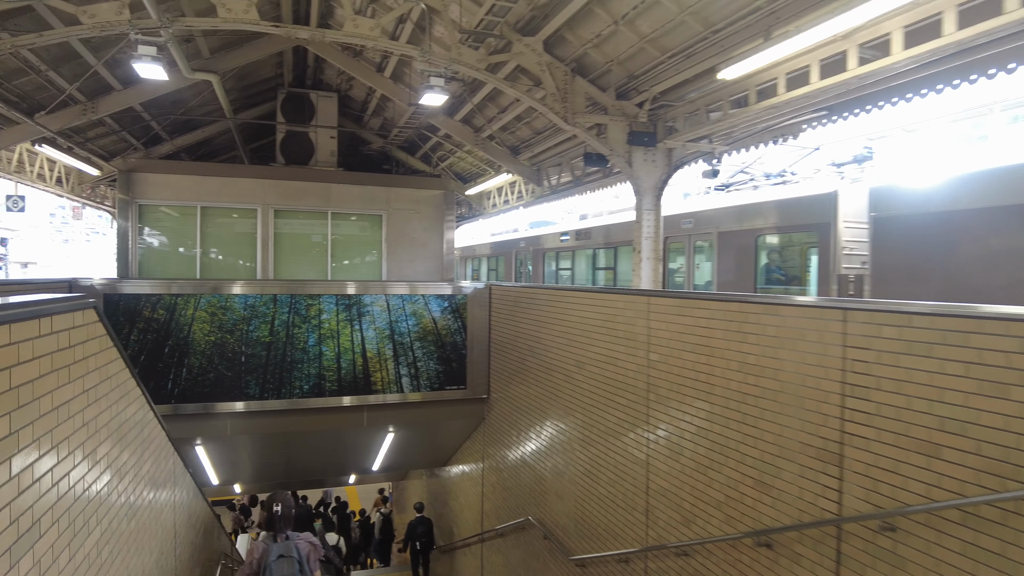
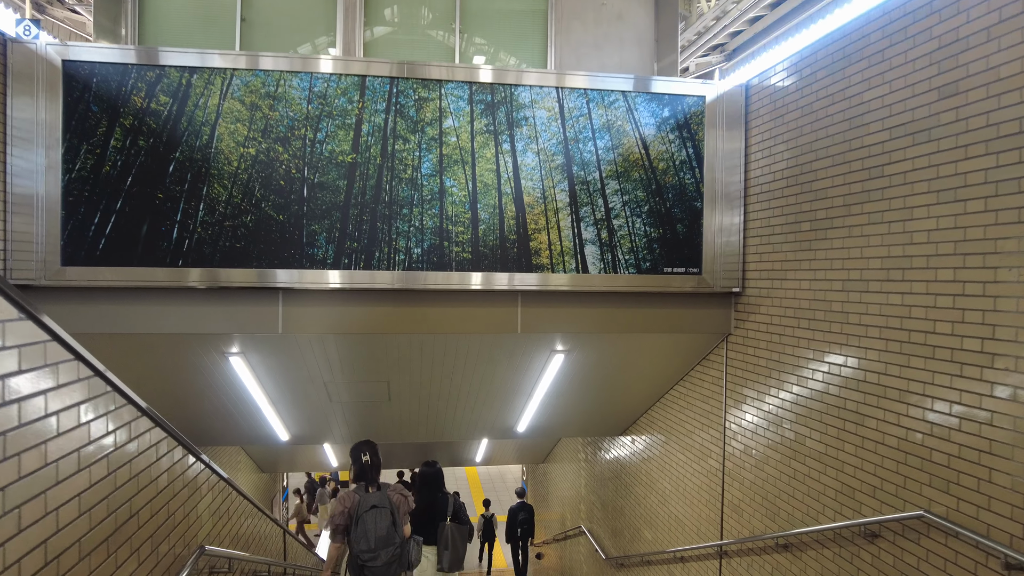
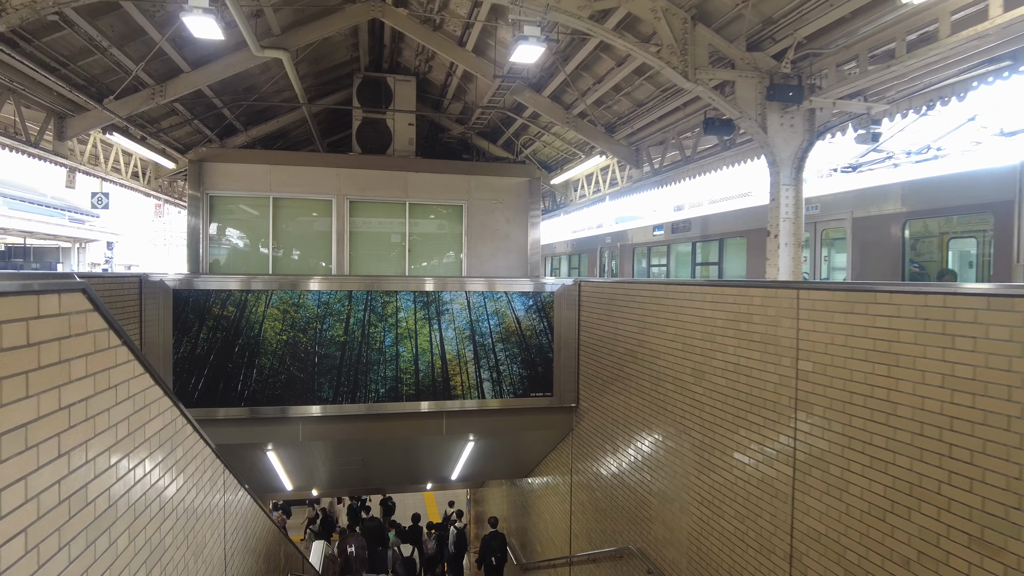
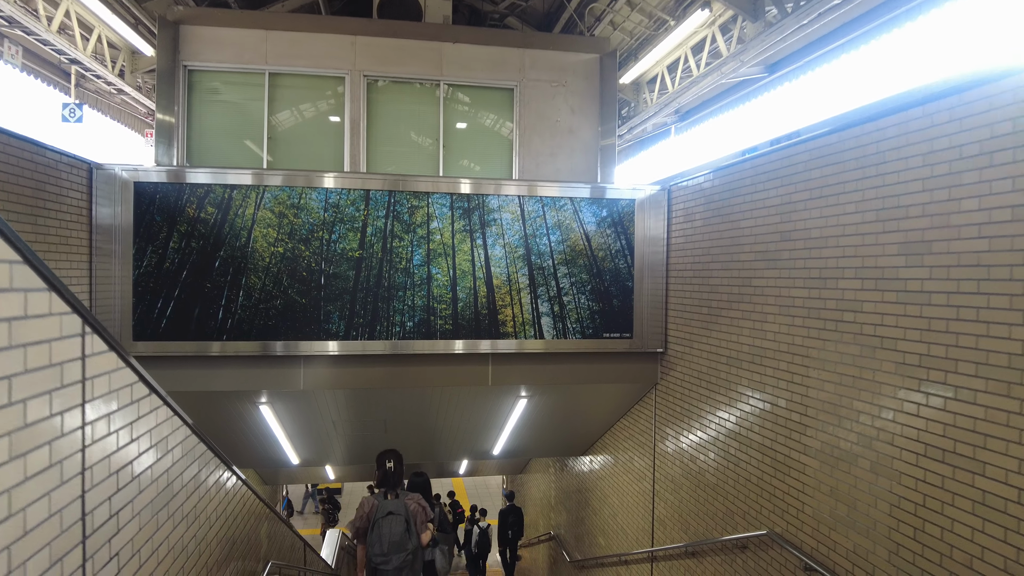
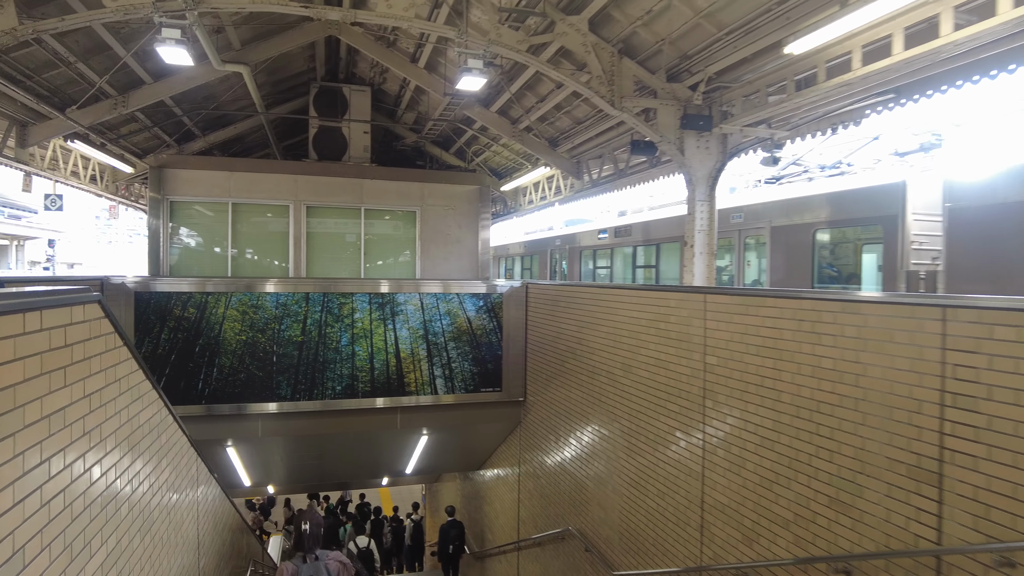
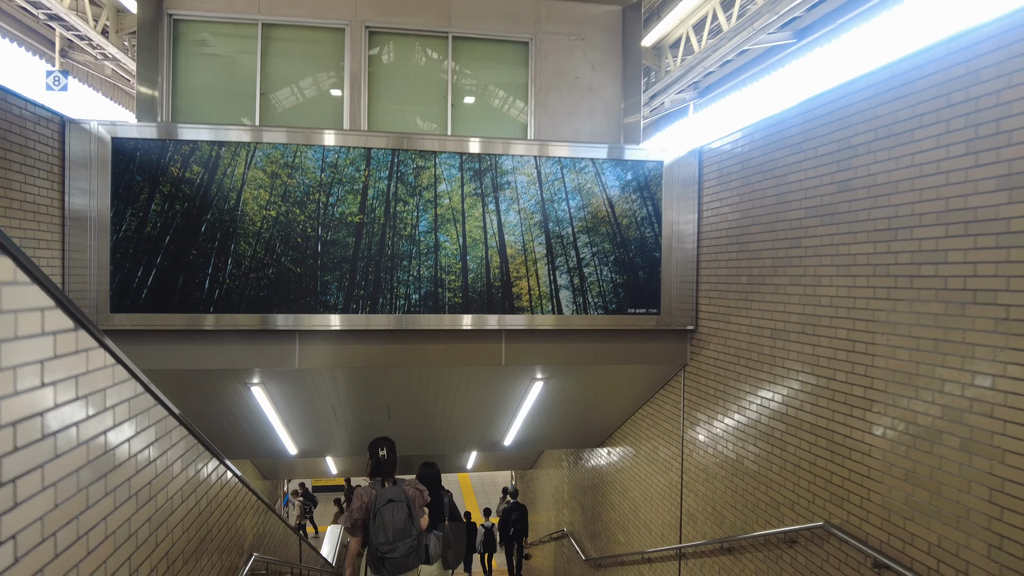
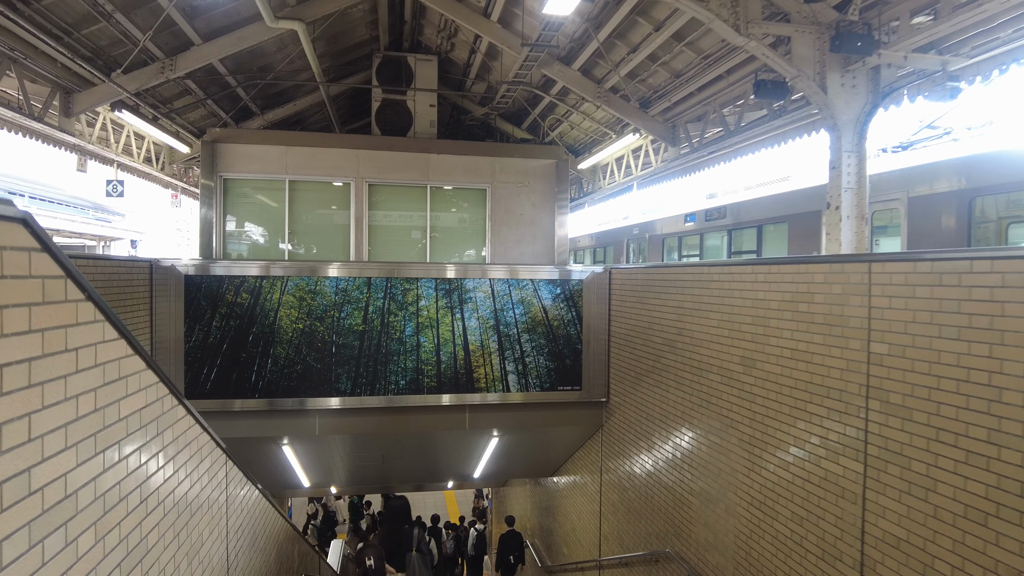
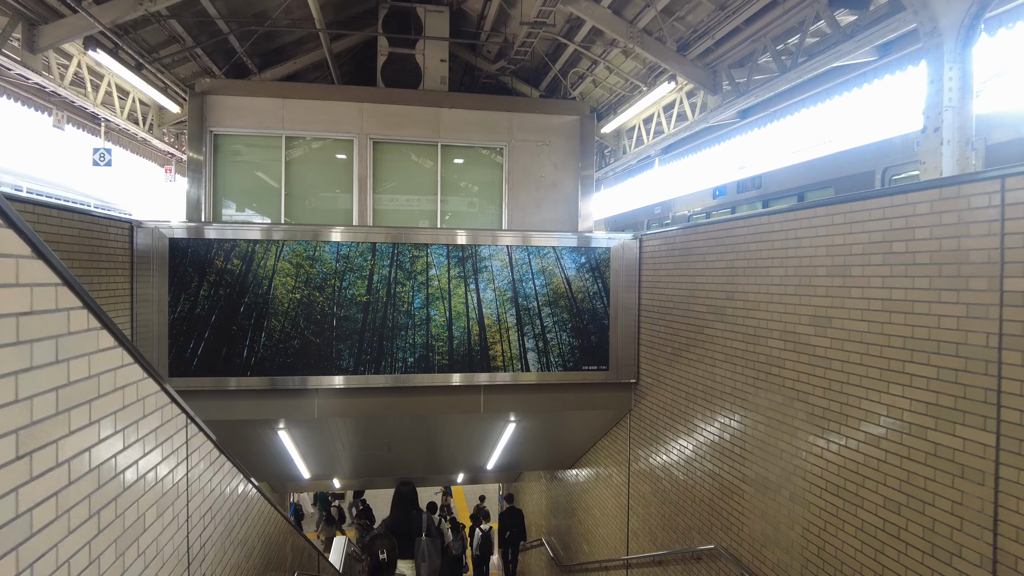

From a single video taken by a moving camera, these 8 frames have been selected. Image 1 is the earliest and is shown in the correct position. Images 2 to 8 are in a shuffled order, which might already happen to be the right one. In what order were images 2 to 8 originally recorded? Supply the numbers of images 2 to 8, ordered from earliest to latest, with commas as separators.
5, 3, 7, 8, 4, 6, 2
